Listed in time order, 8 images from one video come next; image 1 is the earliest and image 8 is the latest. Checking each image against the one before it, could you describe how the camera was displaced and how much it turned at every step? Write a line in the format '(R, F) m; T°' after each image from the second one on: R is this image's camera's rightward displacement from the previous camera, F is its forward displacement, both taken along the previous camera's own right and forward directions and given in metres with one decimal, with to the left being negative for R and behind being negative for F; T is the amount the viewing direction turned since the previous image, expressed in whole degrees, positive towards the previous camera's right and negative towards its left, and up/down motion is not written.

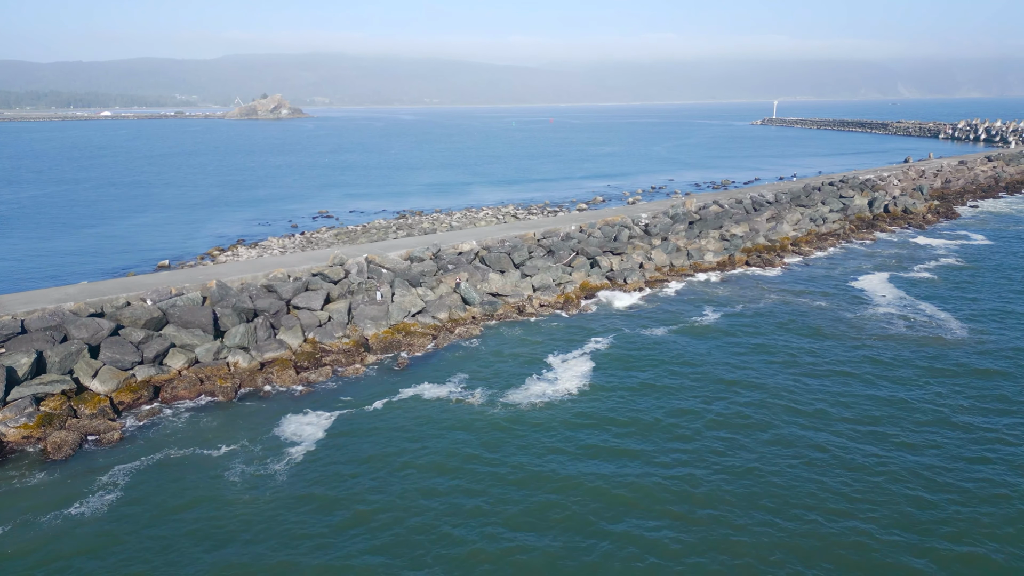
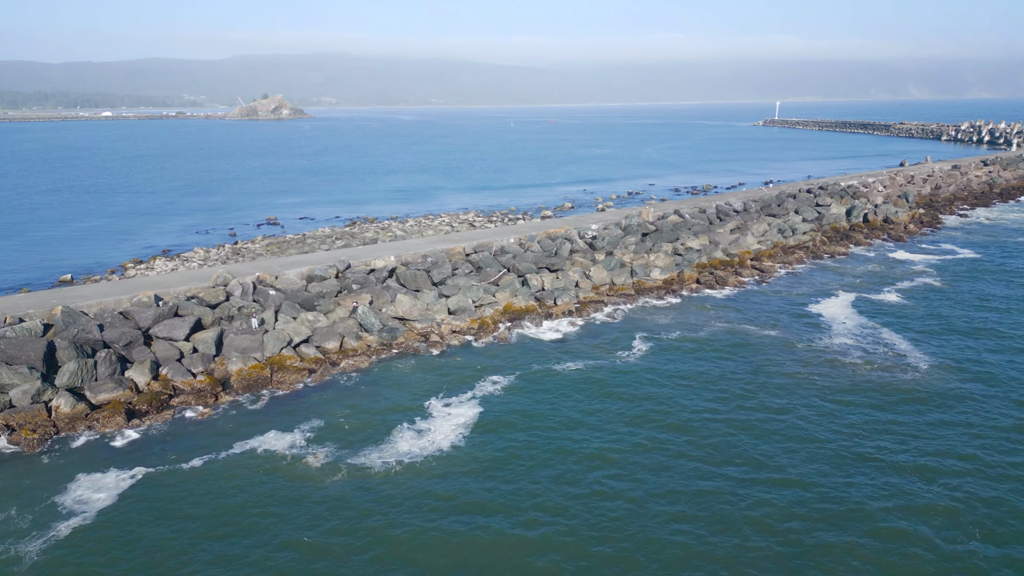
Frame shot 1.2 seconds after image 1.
(+2.8, +2.3) m; -1°
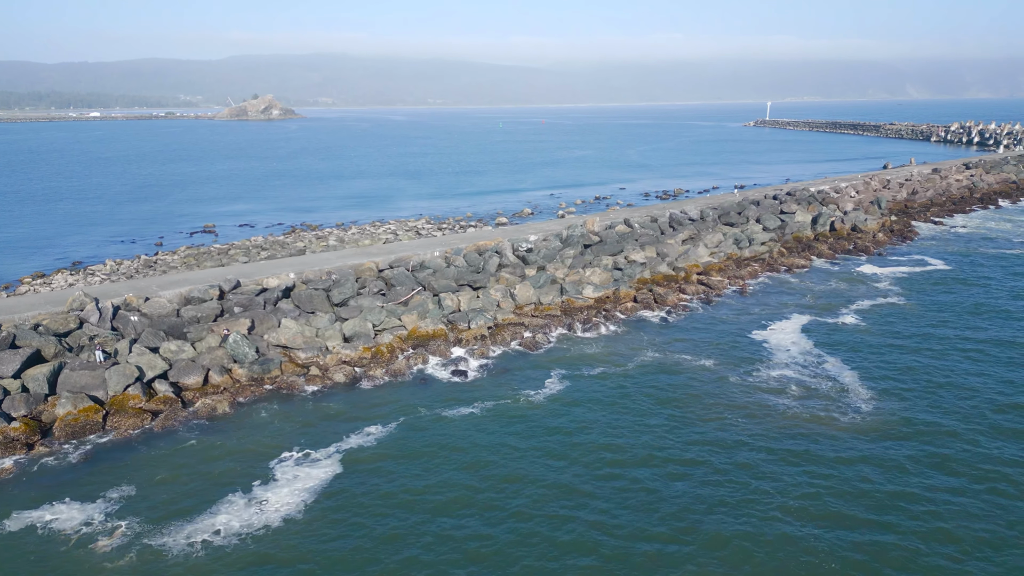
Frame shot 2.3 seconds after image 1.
(+2.6, +2.1) m; 0°
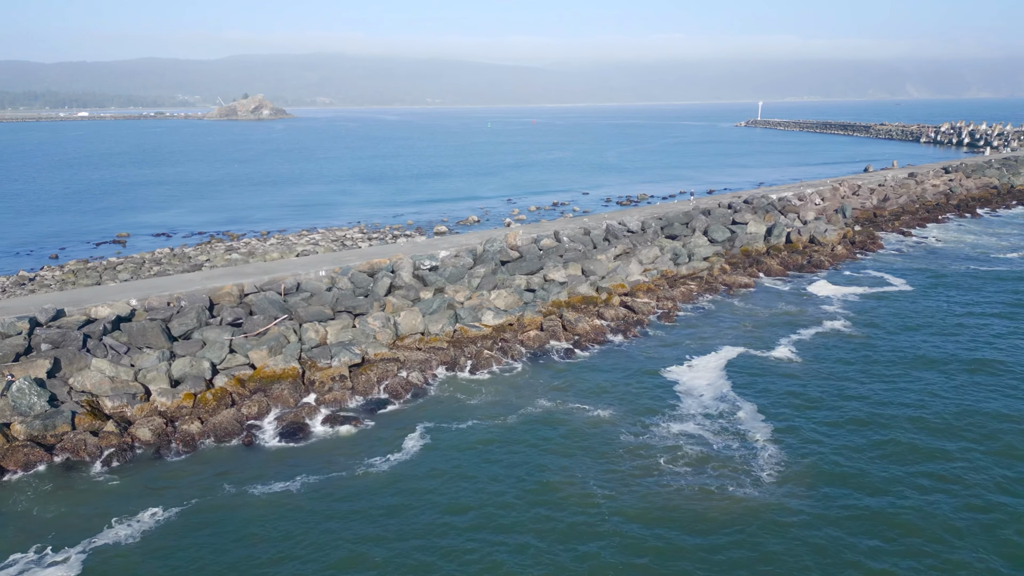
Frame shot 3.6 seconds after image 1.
(+3.2, +2.7) m; 0°
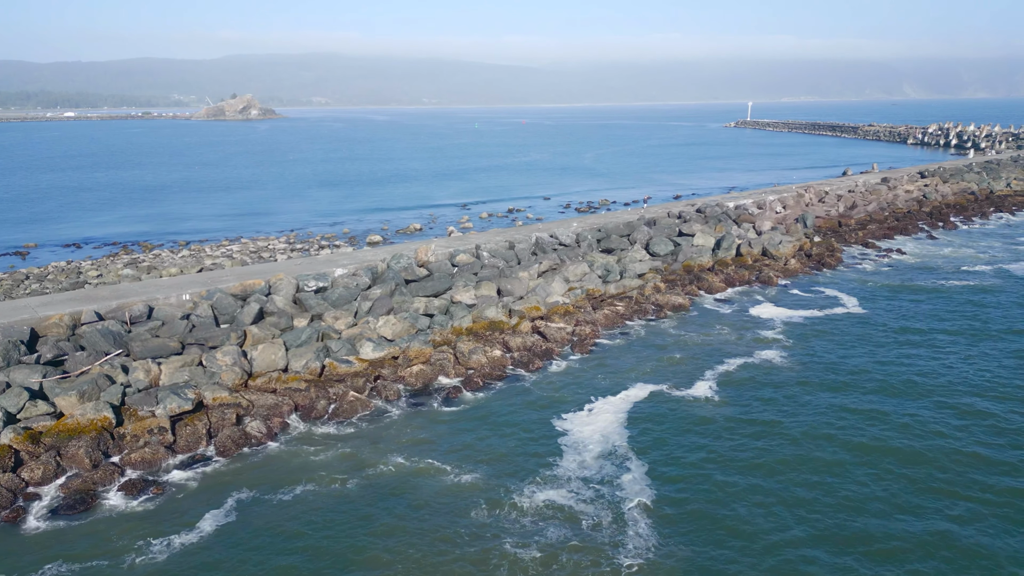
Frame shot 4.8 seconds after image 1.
(+2.9, +2.4) m; 0°
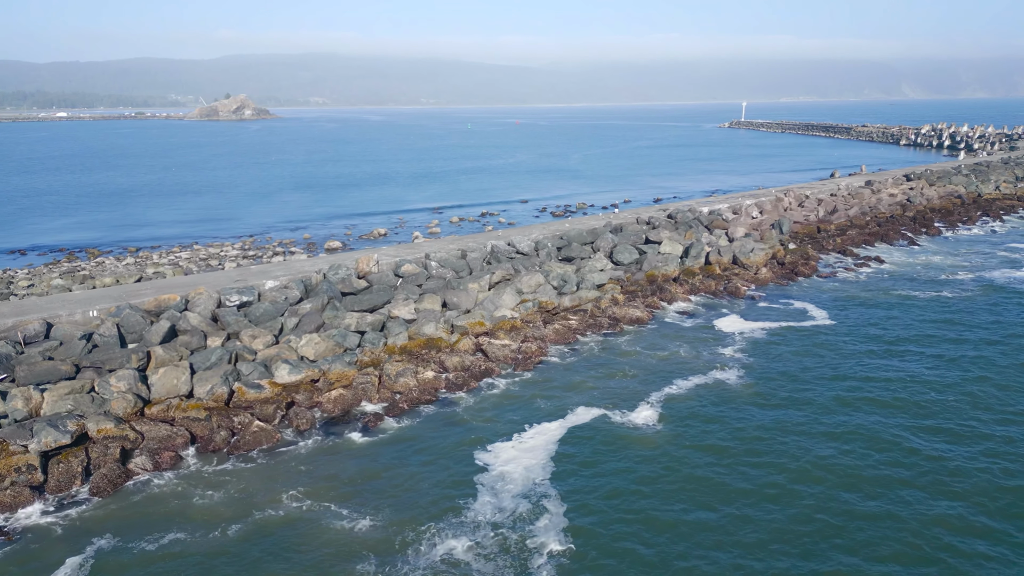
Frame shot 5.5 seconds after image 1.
(+1.6, +1.3) m; 0°
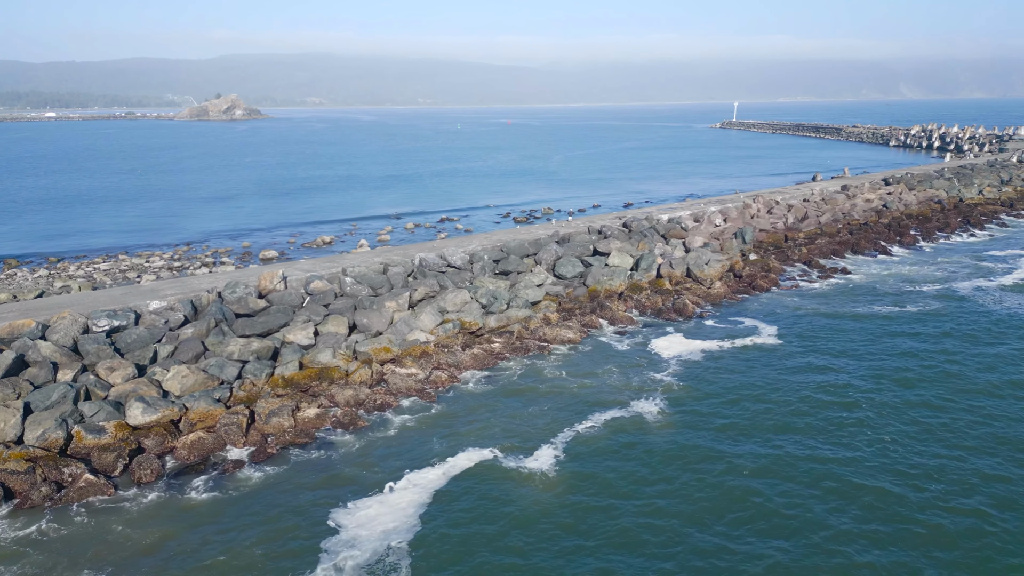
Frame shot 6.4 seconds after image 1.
(+2.2, +1.9) m; 0°
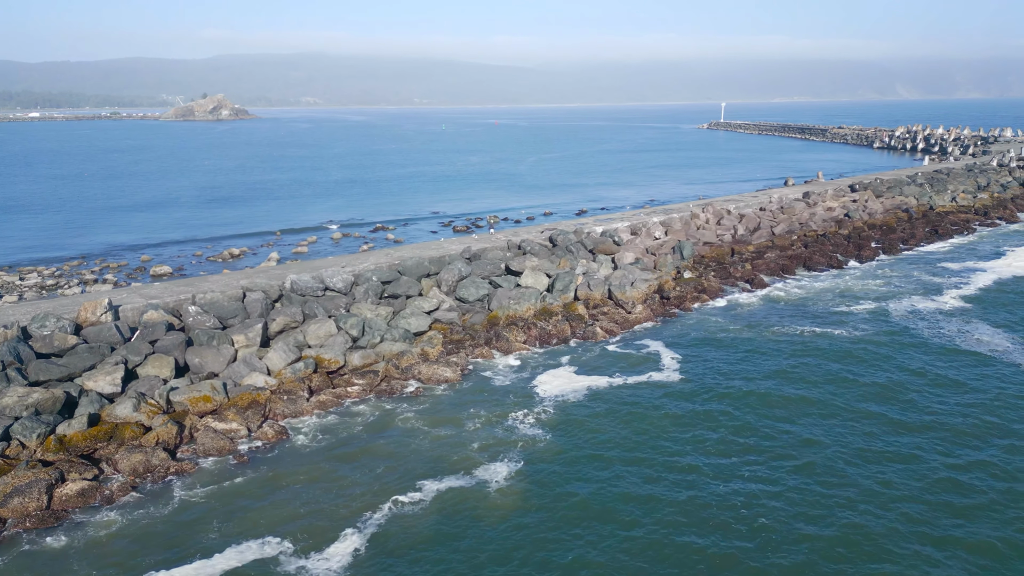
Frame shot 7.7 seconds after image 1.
(+3.2, +2.7) m; 0°
